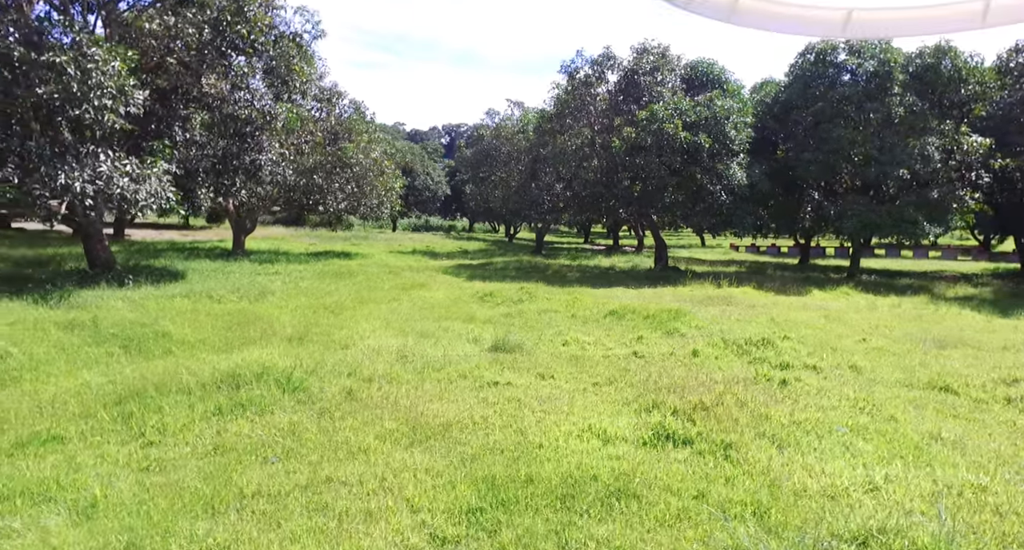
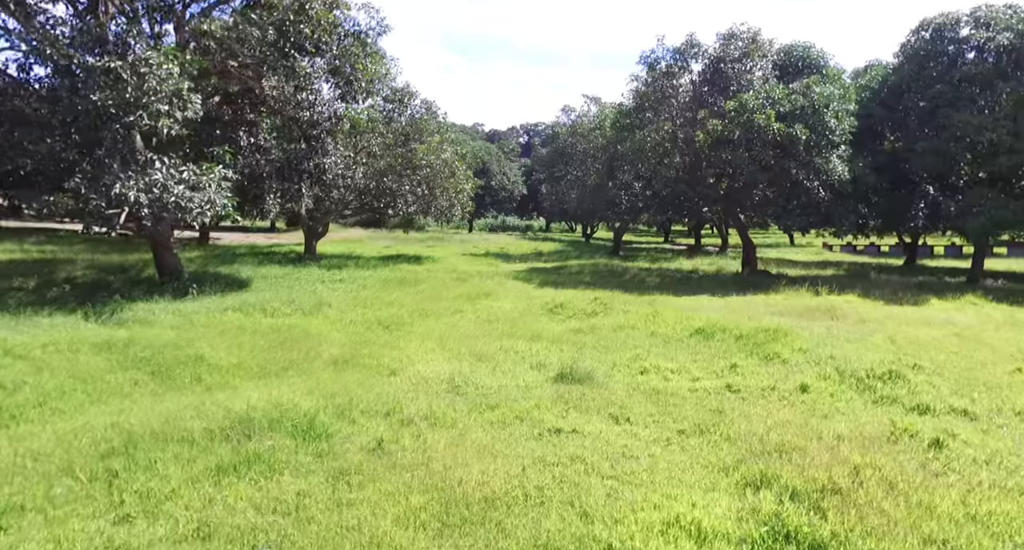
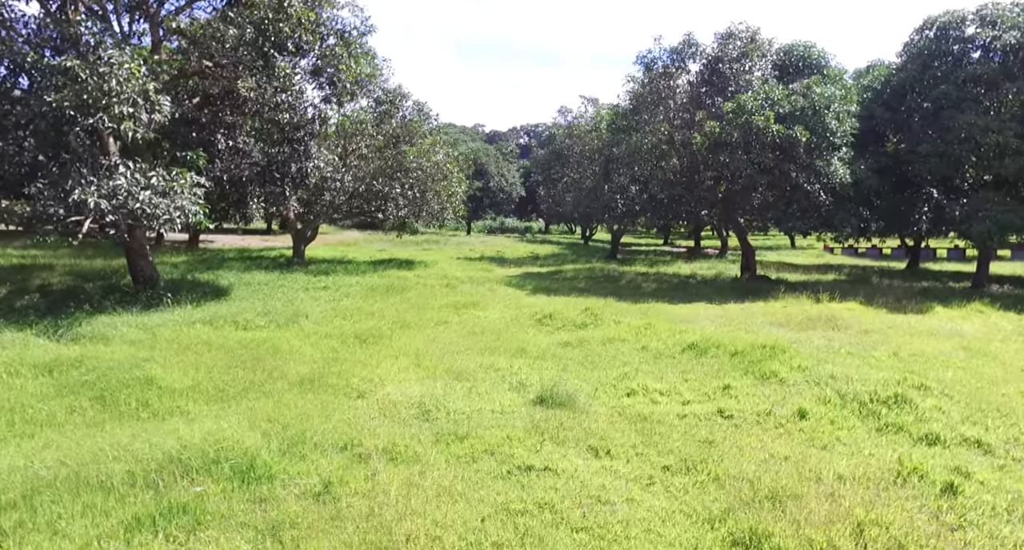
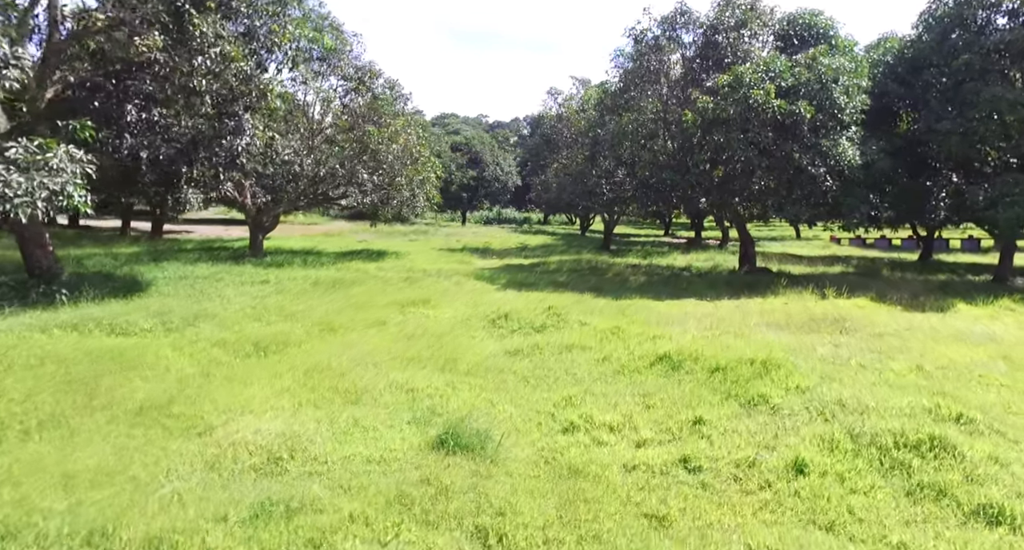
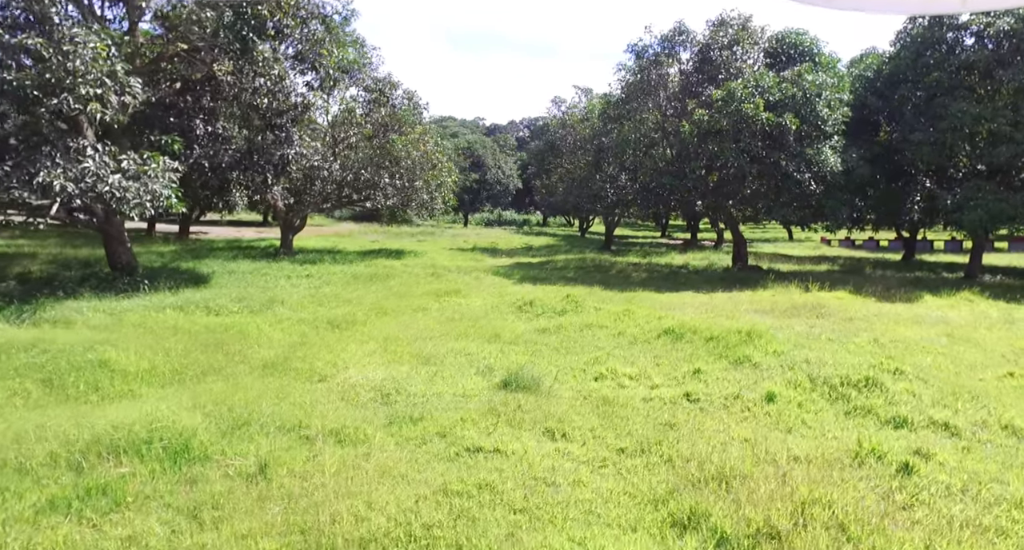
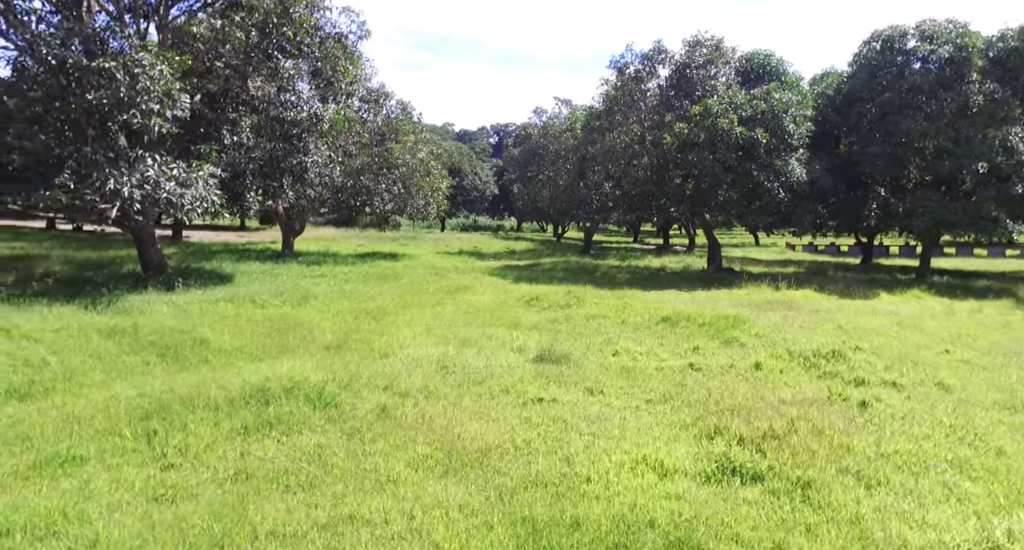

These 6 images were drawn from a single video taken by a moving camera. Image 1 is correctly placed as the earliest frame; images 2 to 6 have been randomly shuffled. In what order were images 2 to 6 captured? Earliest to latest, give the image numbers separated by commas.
6, 2, 3, 5, 4
